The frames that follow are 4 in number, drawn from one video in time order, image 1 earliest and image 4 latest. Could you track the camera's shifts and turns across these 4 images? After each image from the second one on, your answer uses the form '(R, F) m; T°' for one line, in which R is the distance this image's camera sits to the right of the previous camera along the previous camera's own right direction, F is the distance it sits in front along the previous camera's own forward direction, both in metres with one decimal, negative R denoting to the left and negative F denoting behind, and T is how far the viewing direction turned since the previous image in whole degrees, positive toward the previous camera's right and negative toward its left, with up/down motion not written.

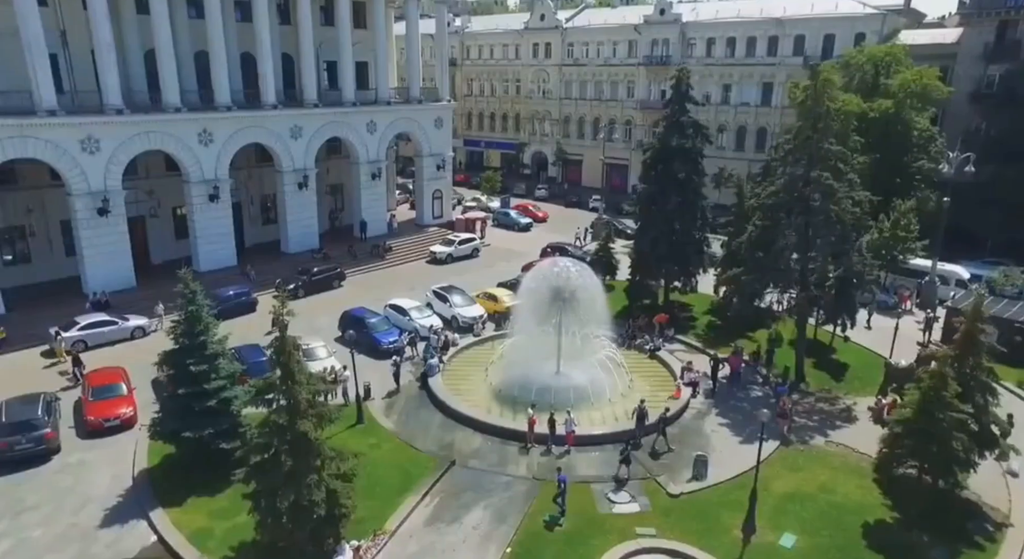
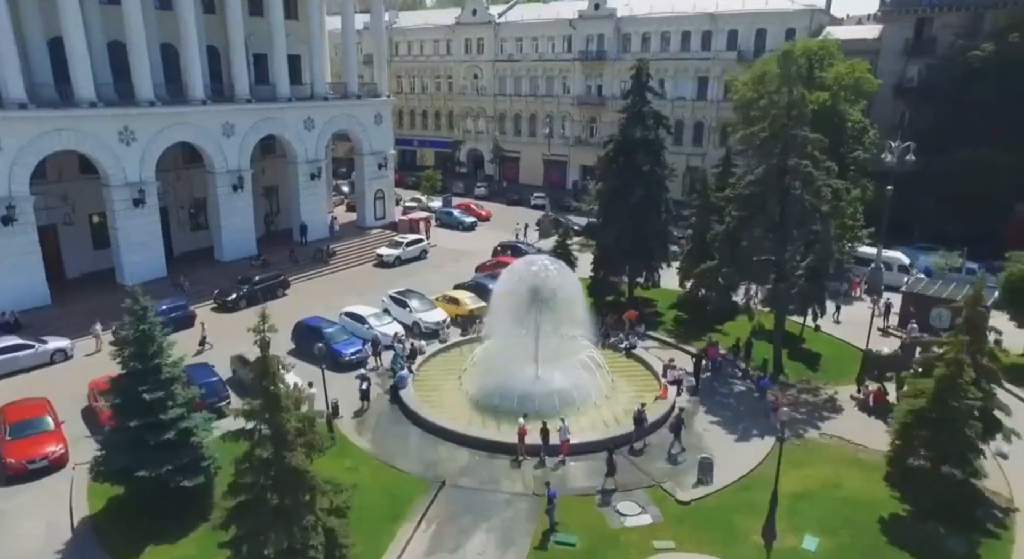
(-2.1, +2.0) m; +6°
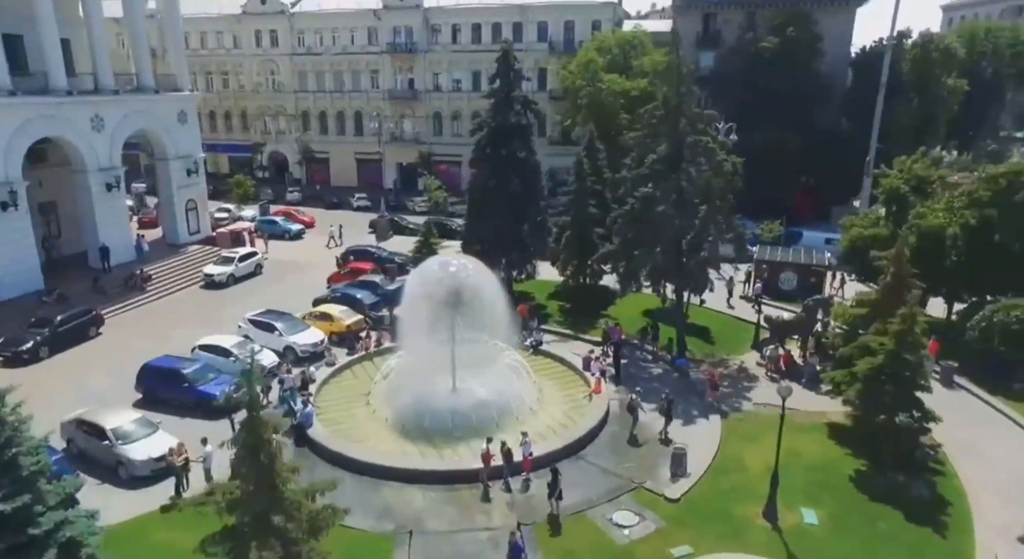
(-4.6, +3.7) m; +18°
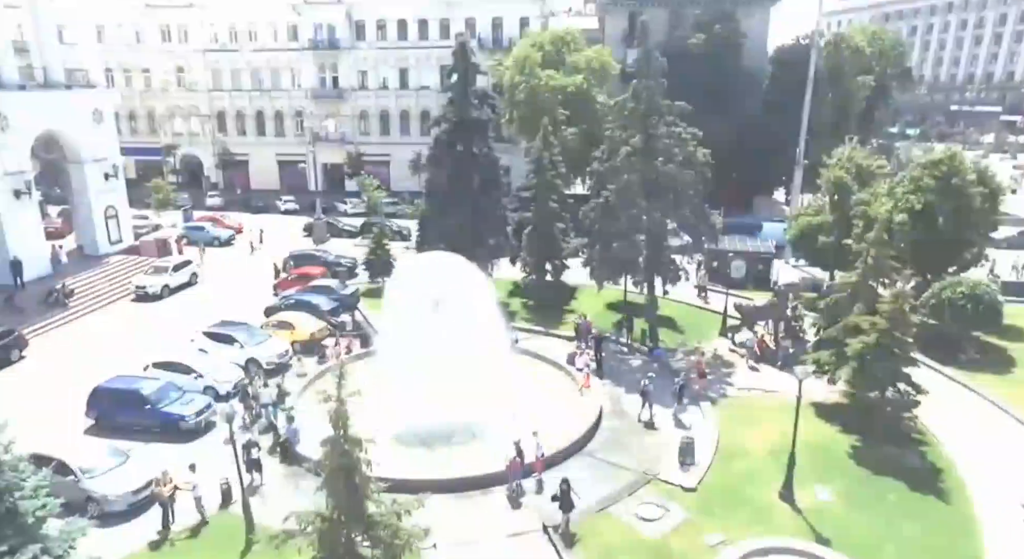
(-2.8, +0.9) m; +7°
